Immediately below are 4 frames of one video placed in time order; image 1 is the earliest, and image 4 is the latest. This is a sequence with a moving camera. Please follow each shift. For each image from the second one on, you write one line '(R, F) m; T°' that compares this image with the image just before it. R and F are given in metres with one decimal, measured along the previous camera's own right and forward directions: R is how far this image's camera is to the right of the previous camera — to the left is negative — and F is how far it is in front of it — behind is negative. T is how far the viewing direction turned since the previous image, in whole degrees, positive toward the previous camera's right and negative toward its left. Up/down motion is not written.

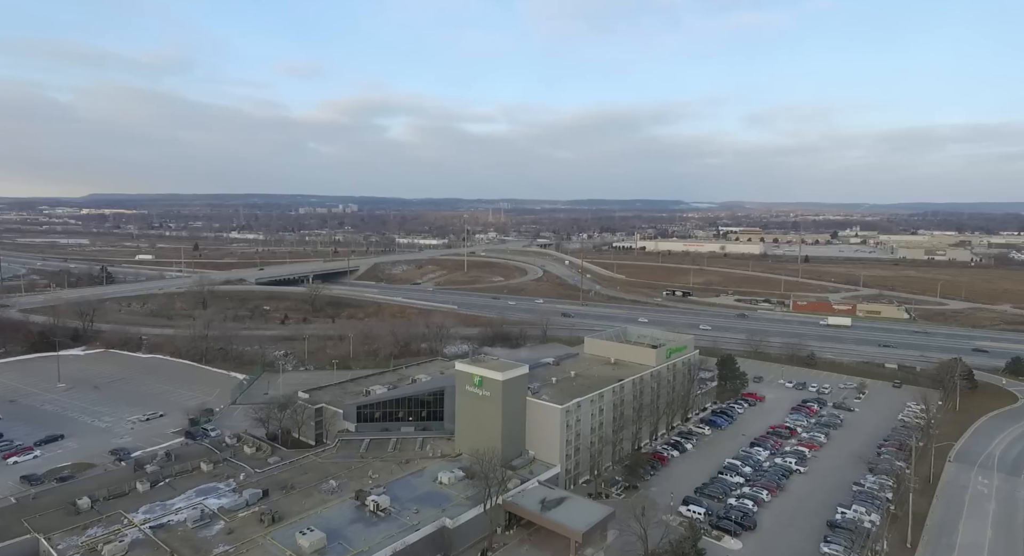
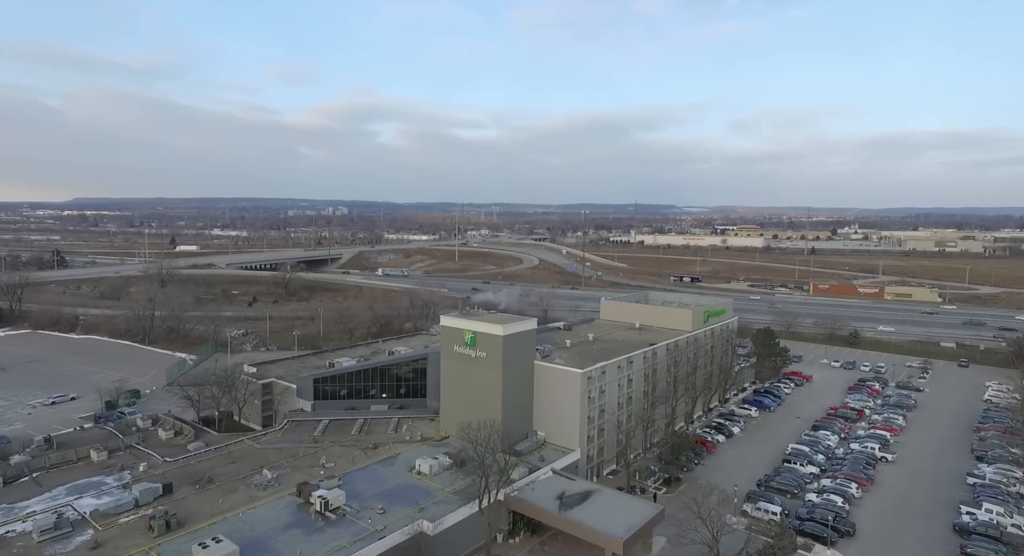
(-0.4, +7.3) m; +1°
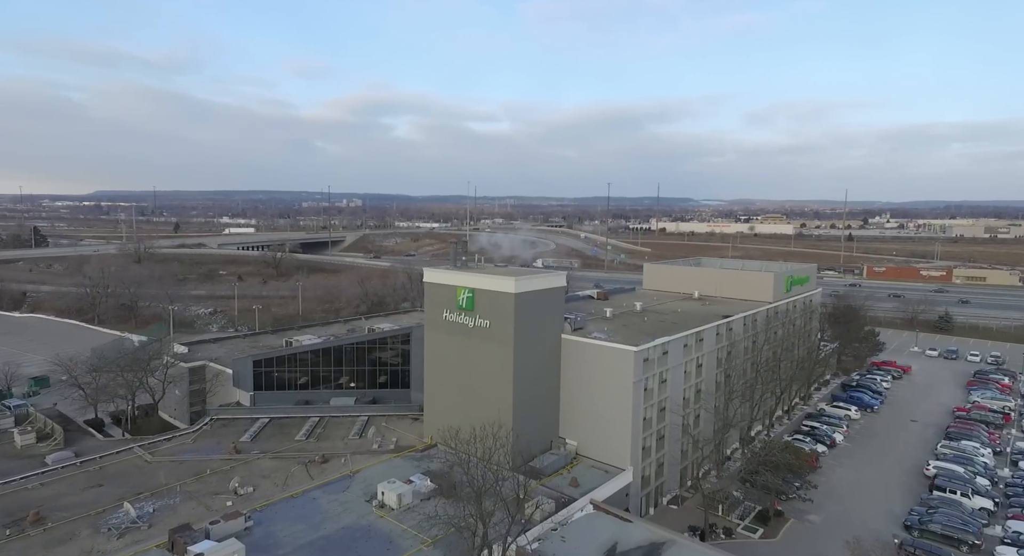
(-0.1, +7.5) m; -1°
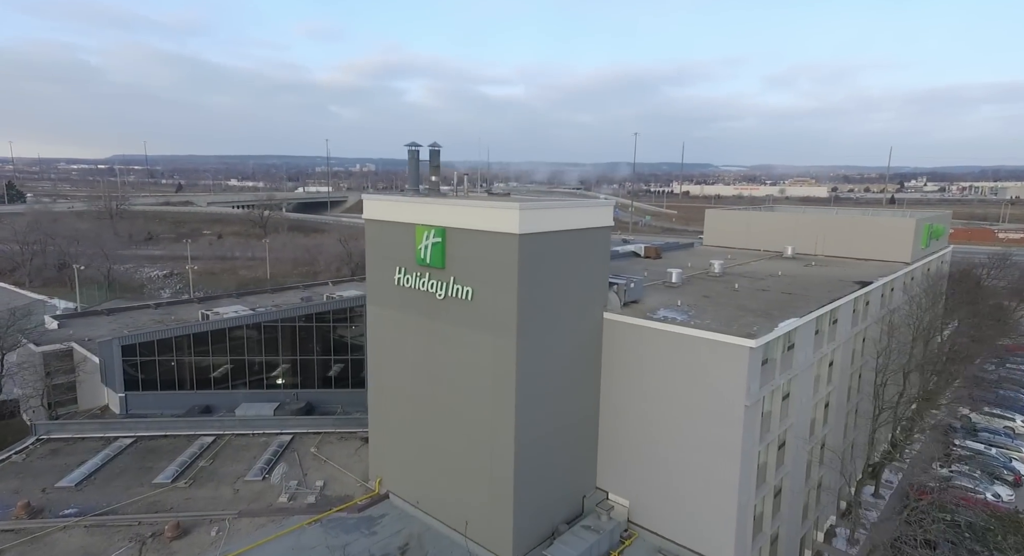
(+0.1, +6.9) m; -1°
